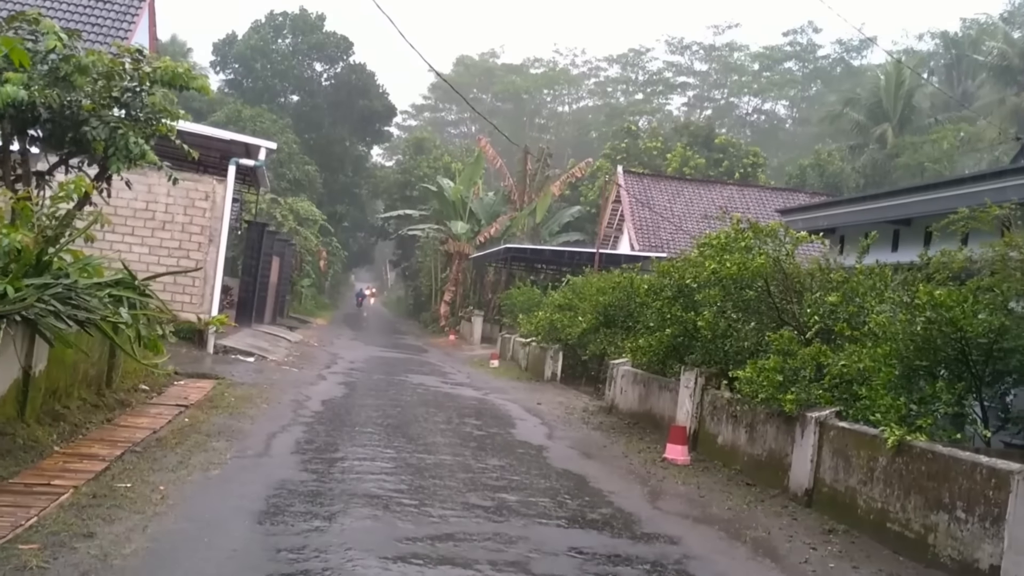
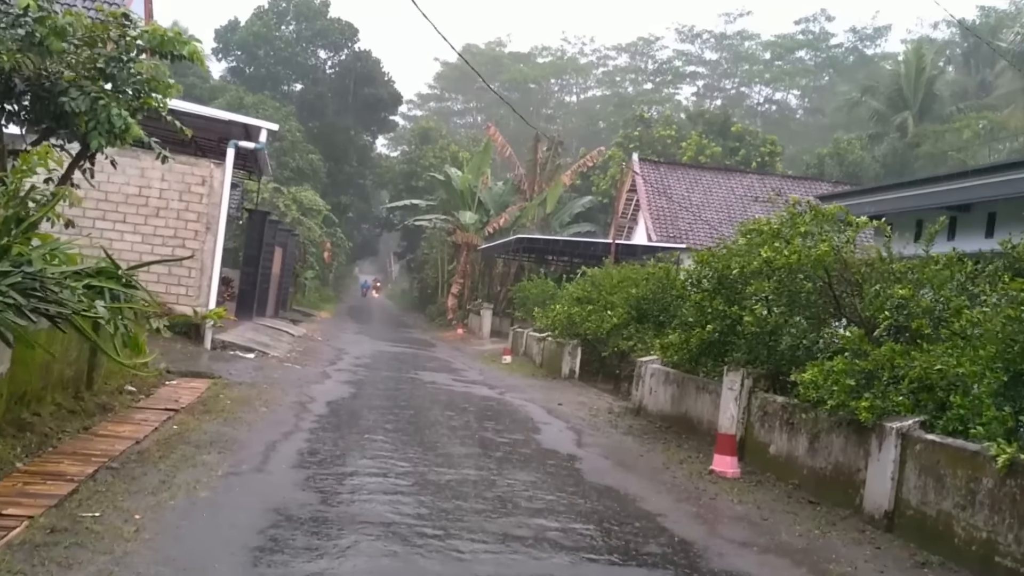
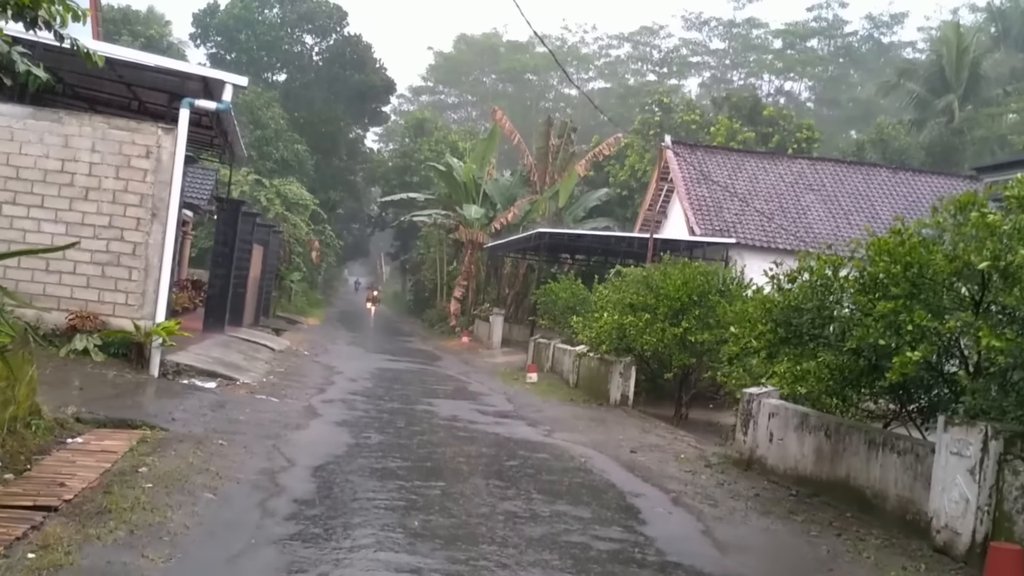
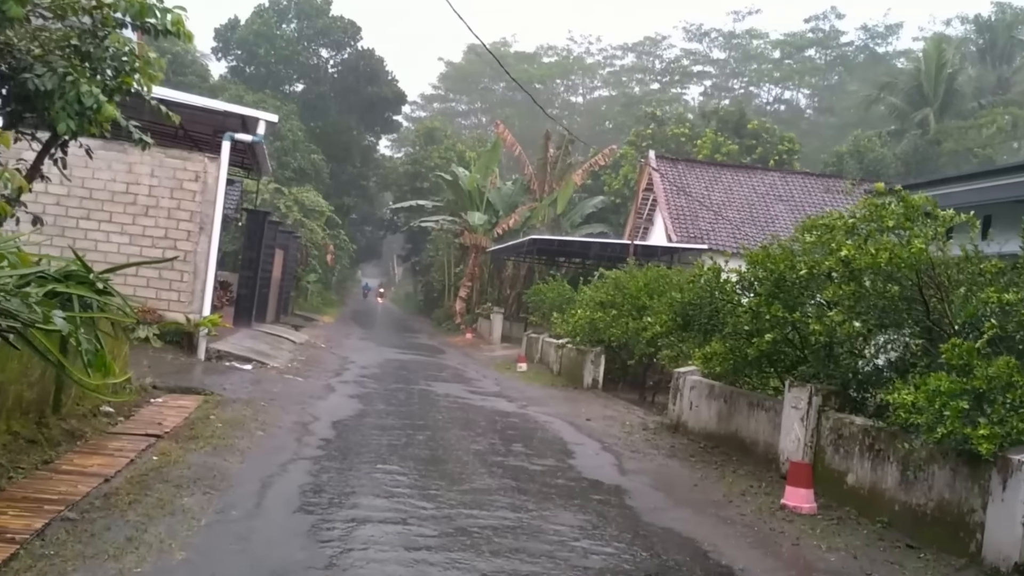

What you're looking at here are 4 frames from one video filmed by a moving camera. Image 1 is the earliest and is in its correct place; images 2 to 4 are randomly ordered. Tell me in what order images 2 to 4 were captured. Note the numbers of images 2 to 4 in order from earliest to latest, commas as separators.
2, 4, 3
